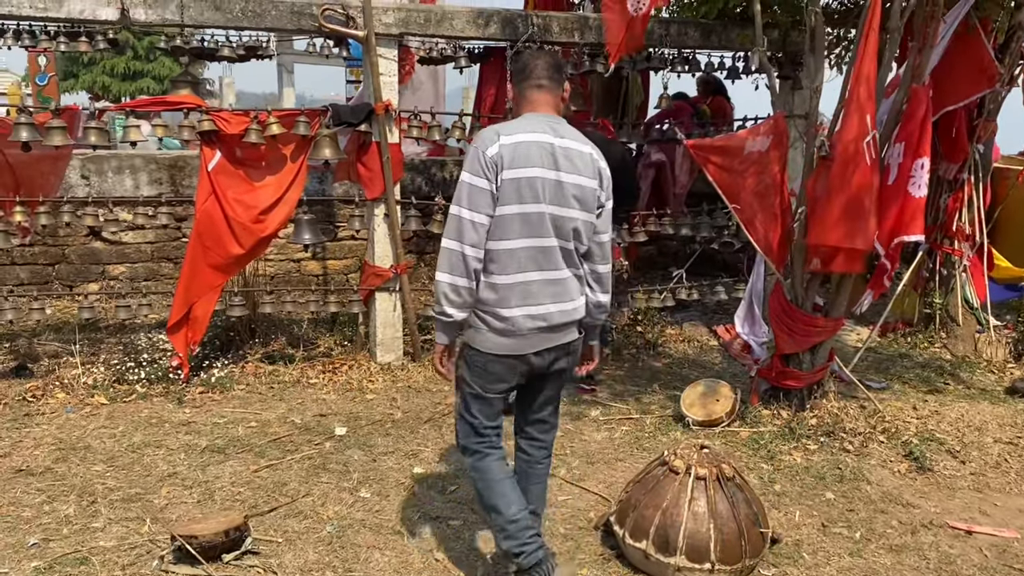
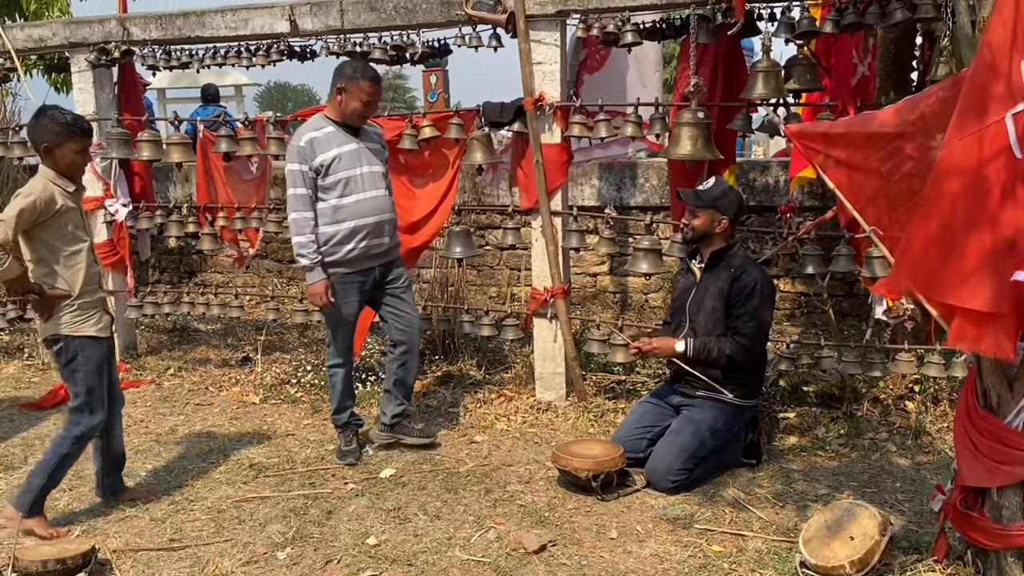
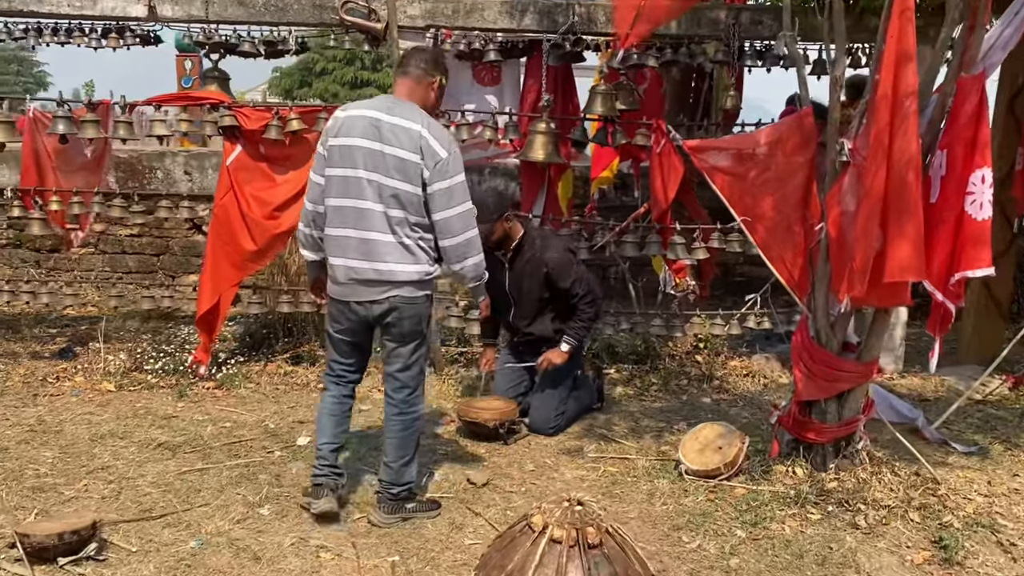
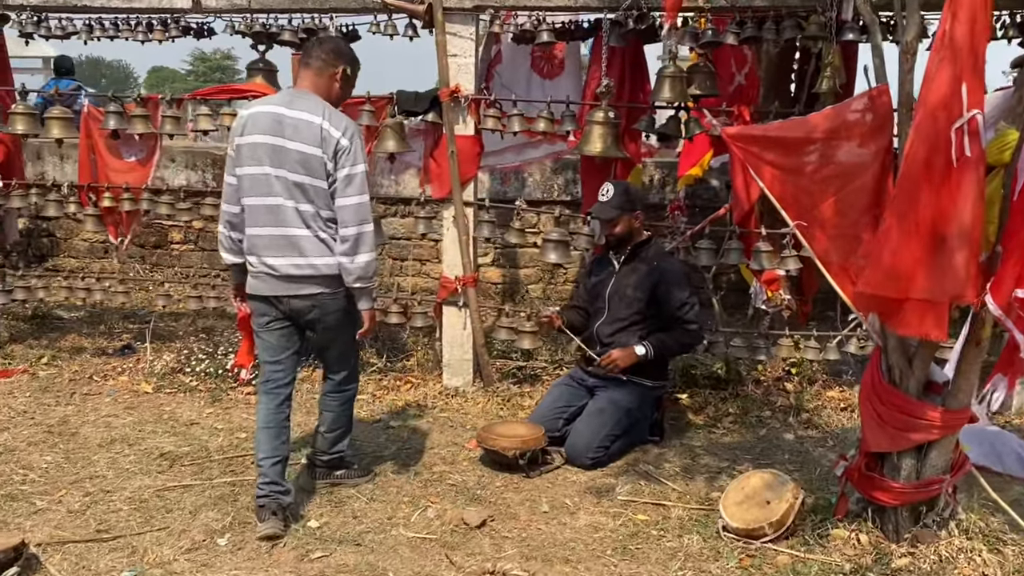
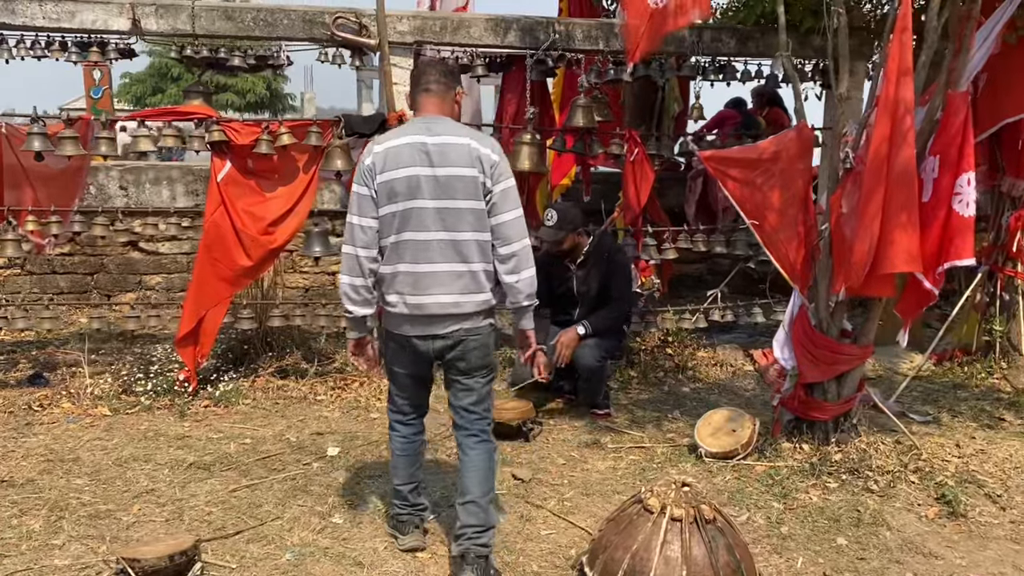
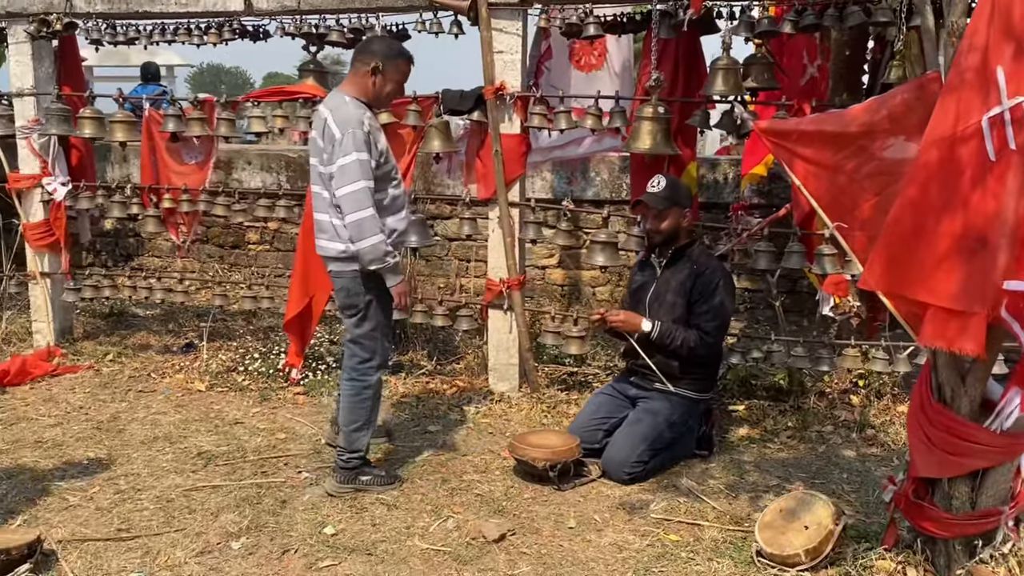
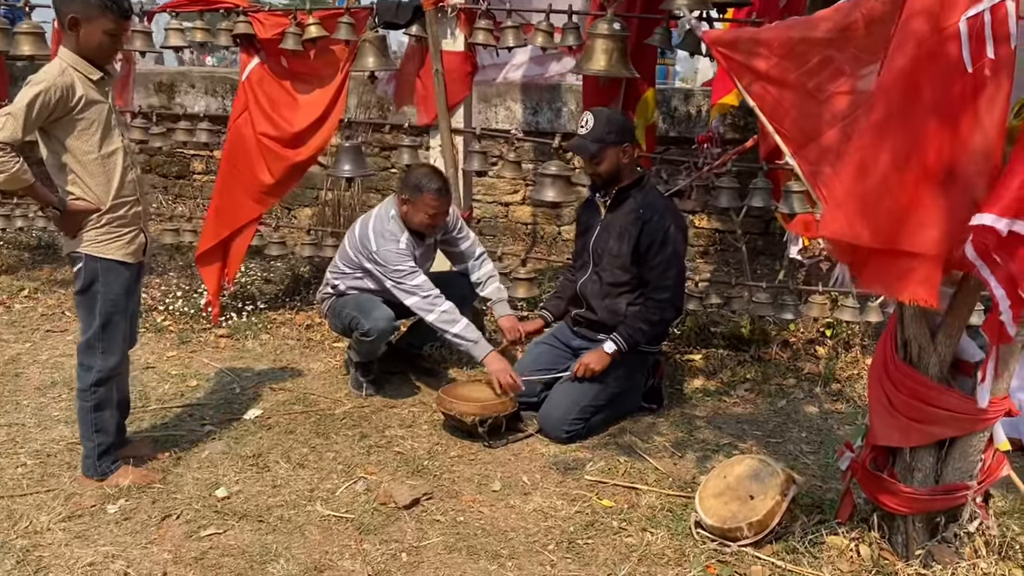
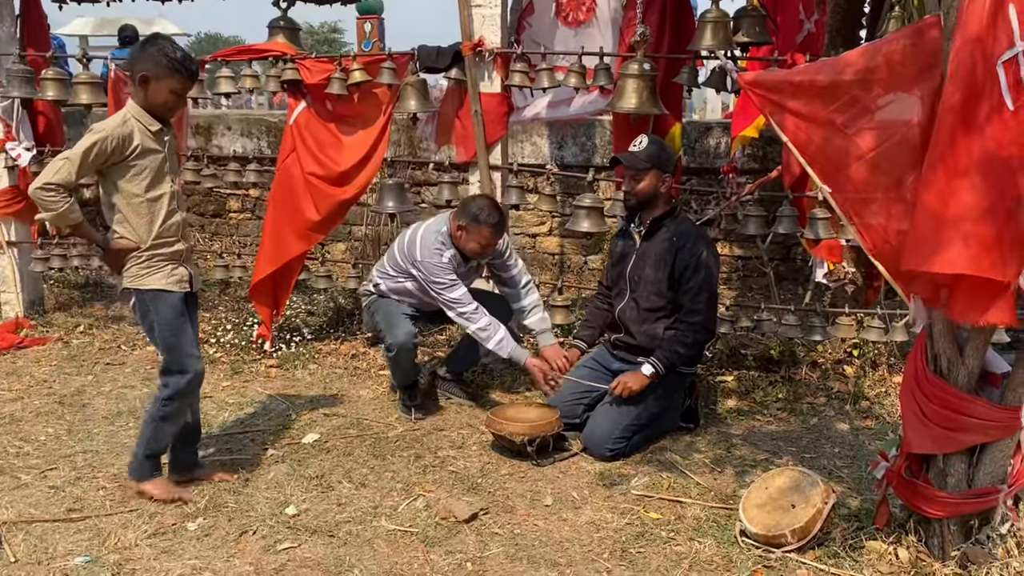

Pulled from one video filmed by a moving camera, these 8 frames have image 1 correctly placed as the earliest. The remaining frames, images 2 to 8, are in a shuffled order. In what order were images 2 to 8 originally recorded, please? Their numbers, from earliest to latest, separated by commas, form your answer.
5, 3, 4, 6, 2, 8, 7
